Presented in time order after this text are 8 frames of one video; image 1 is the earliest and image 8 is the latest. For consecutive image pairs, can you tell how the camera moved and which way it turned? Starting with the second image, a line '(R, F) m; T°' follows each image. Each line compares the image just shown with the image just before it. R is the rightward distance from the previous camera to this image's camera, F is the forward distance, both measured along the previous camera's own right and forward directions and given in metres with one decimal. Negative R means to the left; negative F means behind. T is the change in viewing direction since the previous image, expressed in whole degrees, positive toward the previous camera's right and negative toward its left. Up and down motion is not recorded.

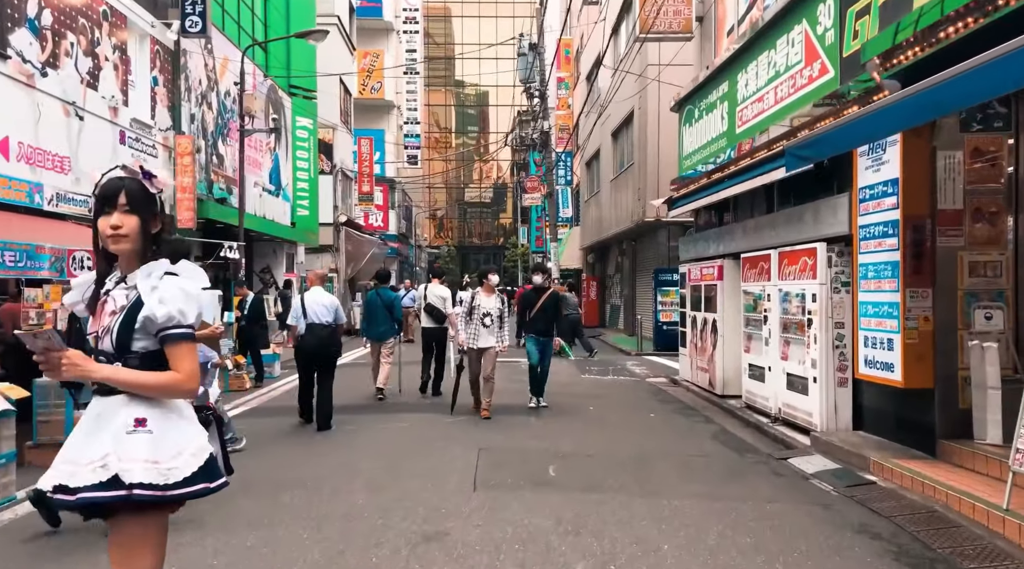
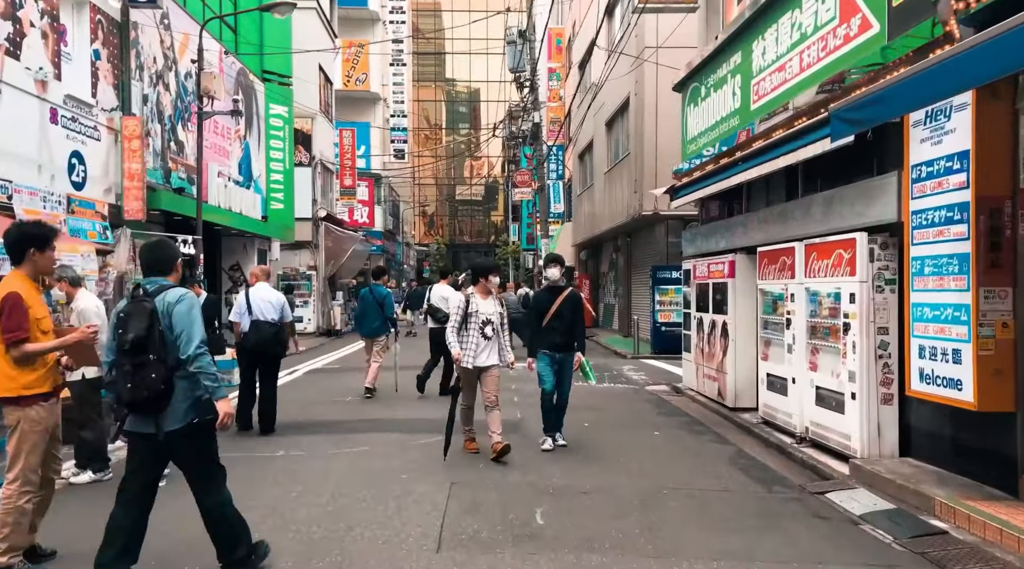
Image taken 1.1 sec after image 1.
(+0.1, +1.4) m; +1°
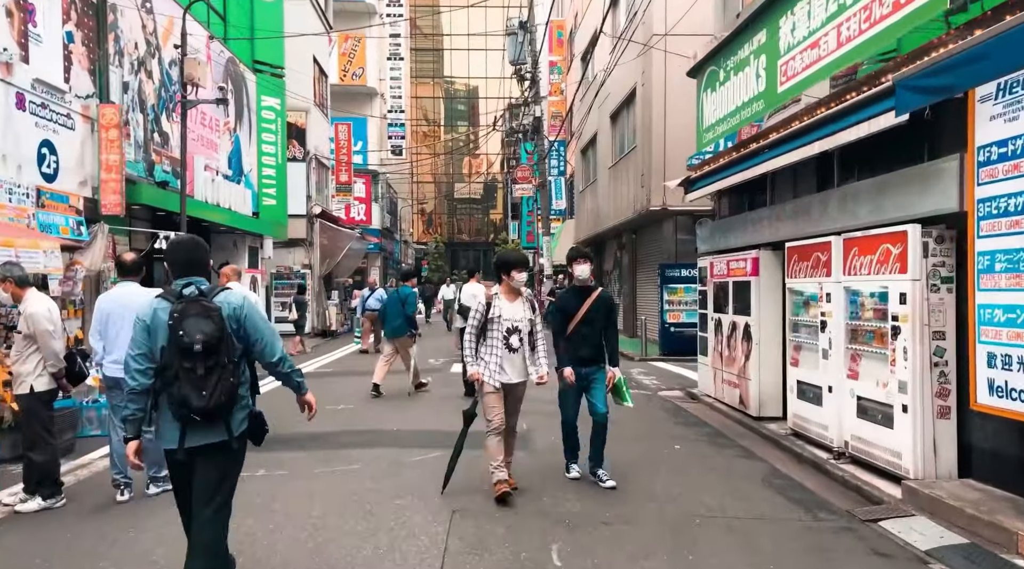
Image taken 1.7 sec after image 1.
(-0.1, +0.8) m; 0°
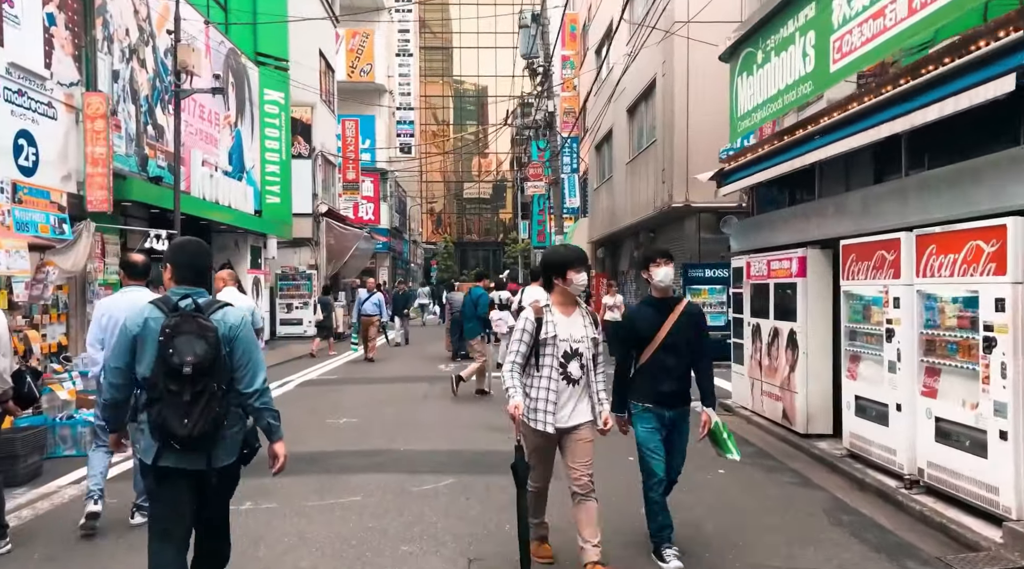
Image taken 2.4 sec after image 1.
(-0.1, +0.9) m; -1°
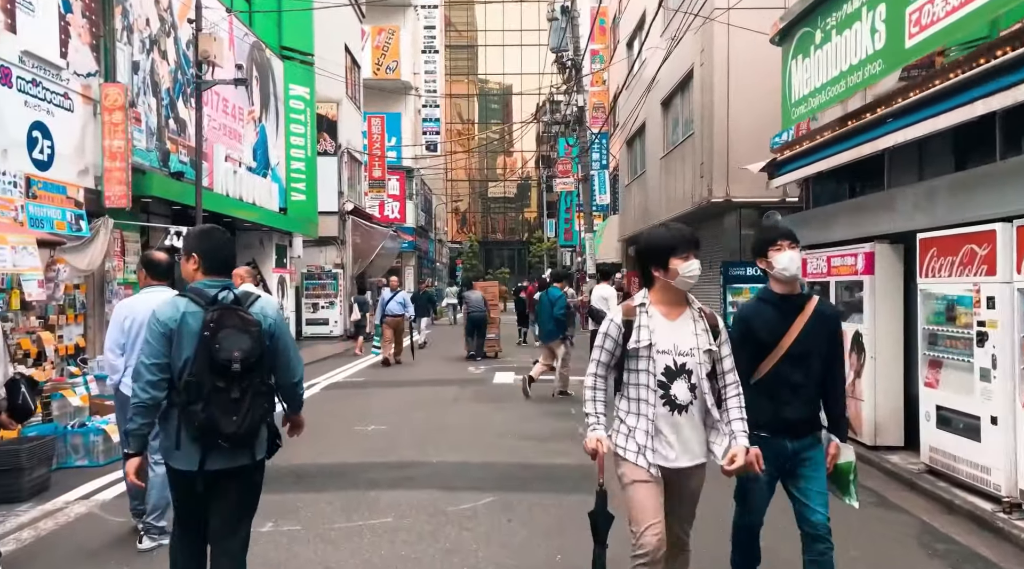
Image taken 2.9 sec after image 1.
(-0.2, +0.6) m; -2°
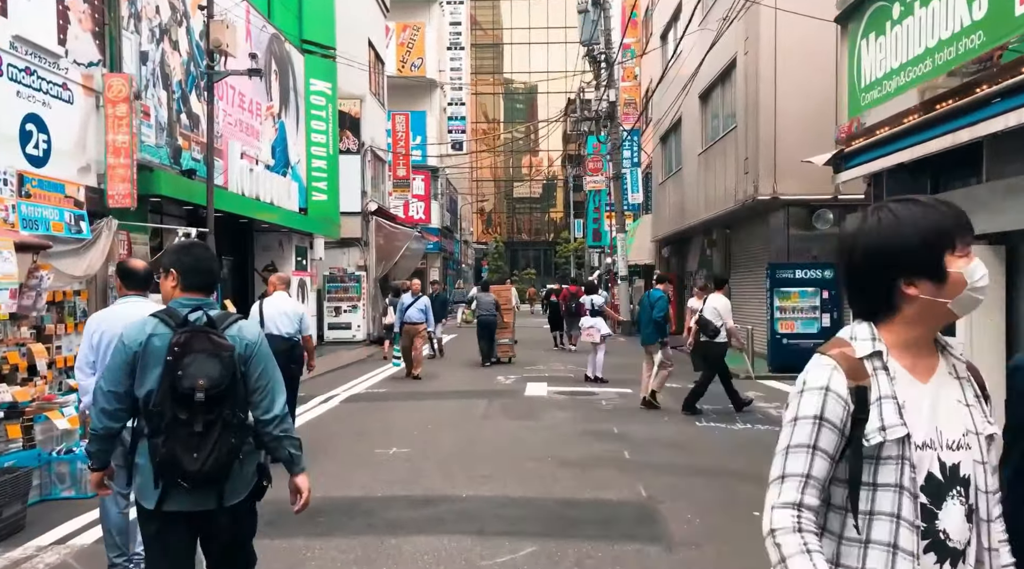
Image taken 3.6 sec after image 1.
(-0.1, +0.9) m; -2°
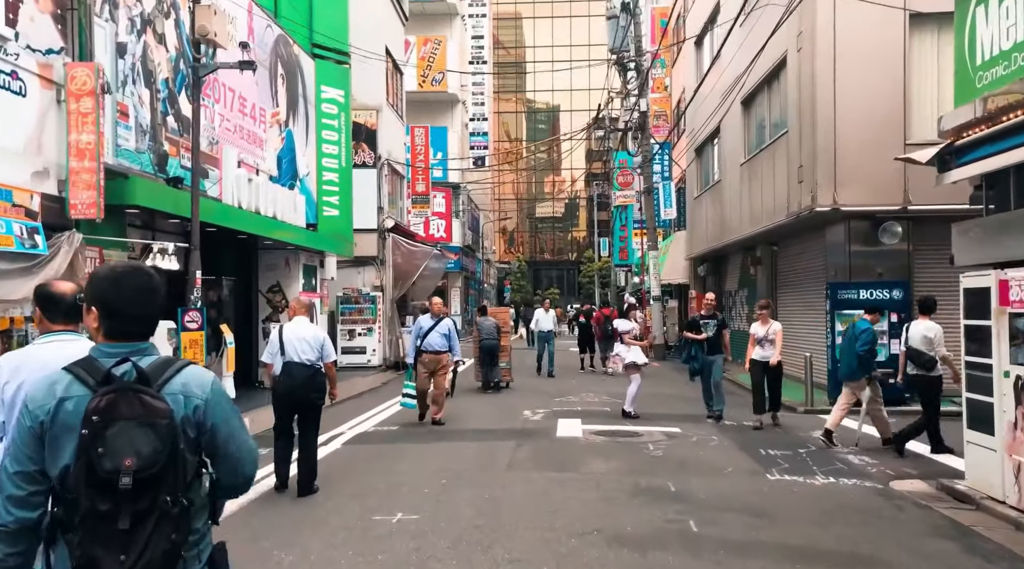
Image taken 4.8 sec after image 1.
(-0.1, +1.6) m; -1°
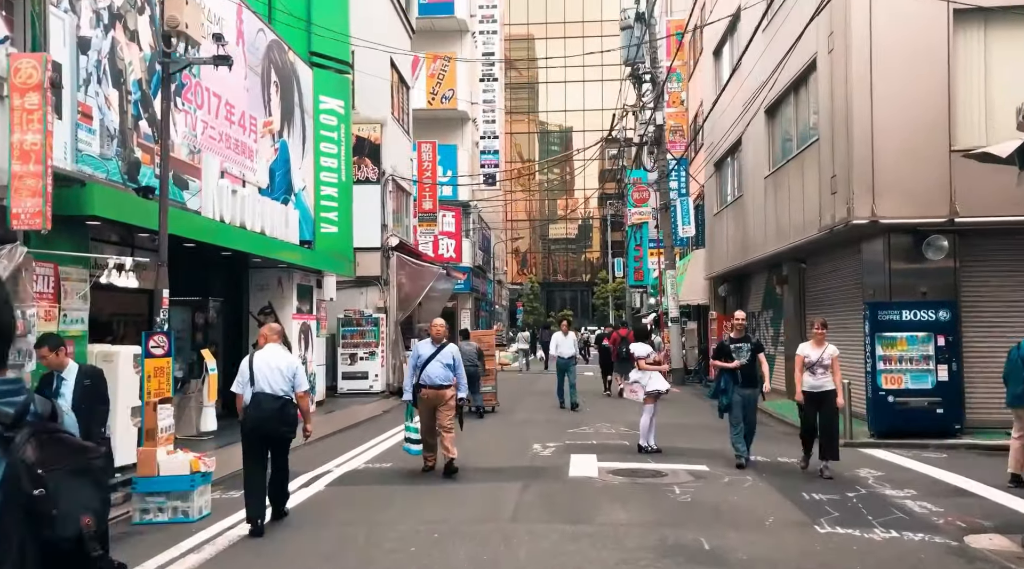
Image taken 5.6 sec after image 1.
(+0.1, +1.2) m; -1°
